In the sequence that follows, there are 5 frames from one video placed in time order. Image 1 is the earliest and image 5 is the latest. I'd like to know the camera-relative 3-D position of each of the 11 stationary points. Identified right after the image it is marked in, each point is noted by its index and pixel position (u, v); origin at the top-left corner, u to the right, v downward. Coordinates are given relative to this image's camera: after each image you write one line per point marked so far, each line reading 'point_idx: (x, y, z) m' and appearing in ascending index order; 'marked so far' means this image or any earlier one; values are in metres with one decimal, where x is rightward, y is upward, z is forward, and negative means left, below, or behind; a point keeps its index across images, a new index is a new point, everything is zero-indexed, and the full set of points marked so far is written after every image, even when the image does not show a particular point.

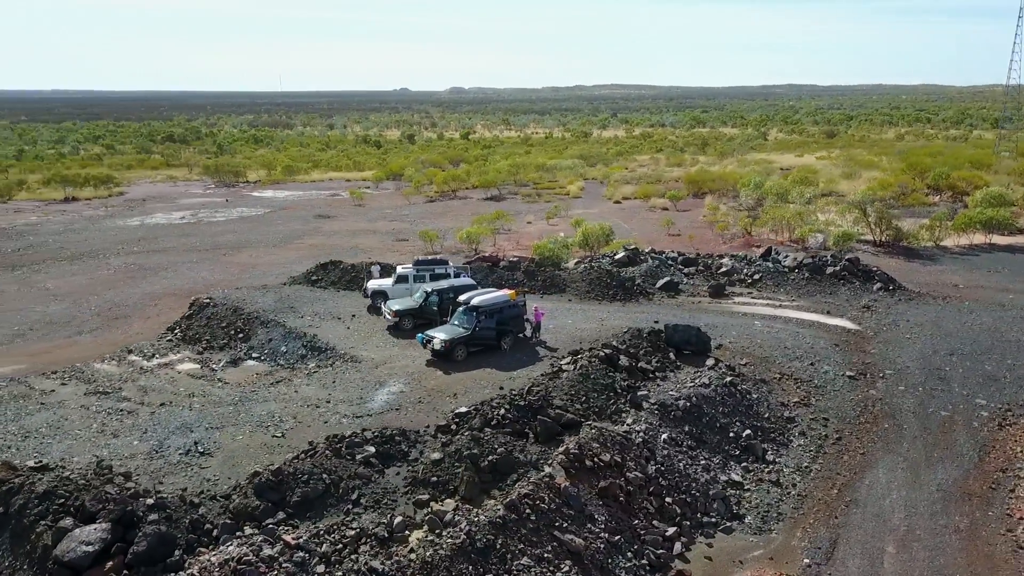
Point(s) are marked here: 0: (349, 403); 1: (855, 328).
0: (-2.9, -2.0, +14.3) m
1: (+8.3, -1.0, +19.6) m
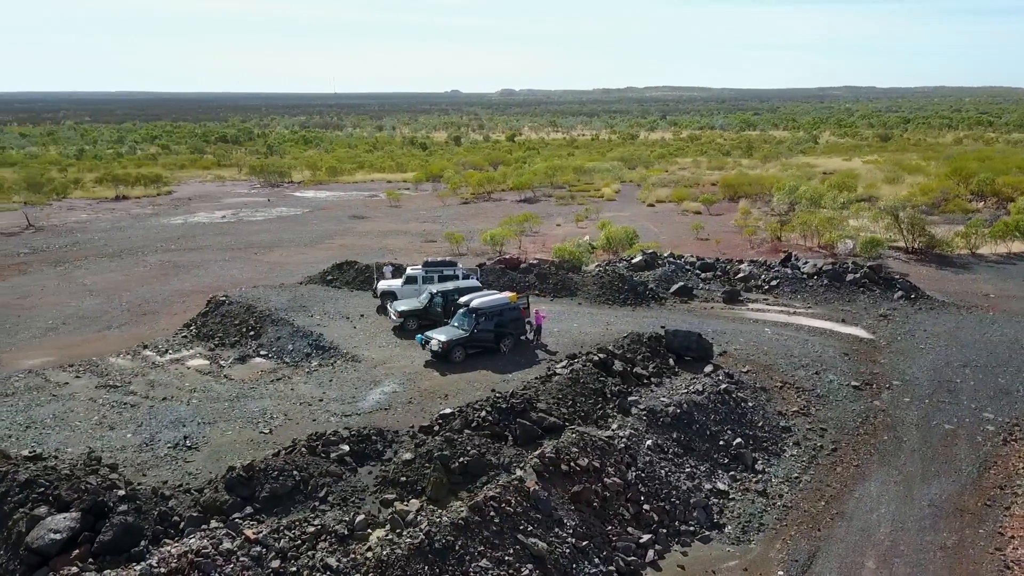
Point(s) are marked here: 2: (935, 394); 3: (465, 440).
0: (-3.1, -2.1, +14.5) m
1: (+8.4, -1.2, +19.1) m
2: (+8.3, -2.1, +15.9) m
3: (-0.7, -2.2, +11.6) m
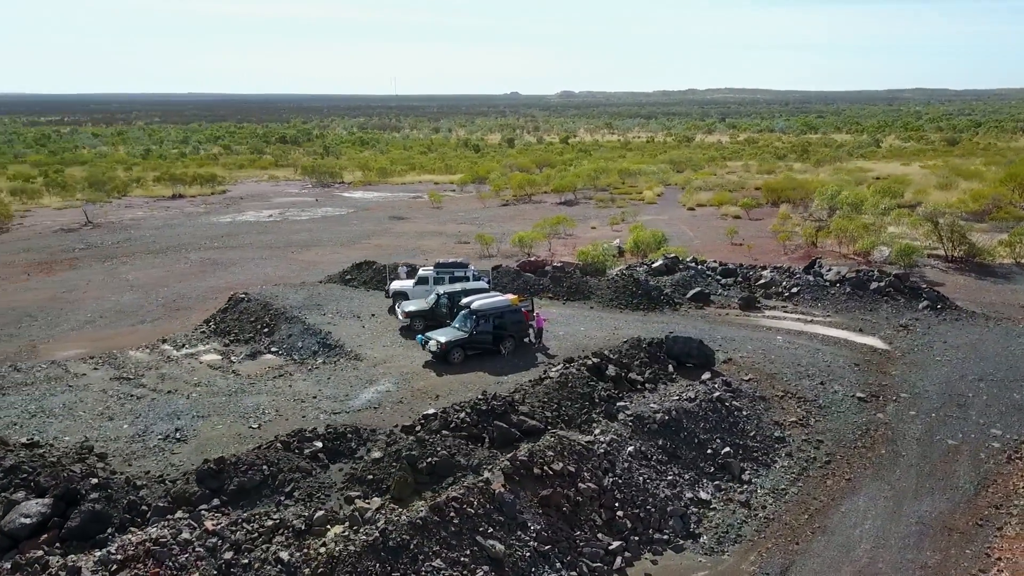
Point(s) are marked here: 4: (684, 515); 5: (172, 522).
0: (-3.3, -2.0, +14.8) m
1: (+8.5, -1.4, +18.6) m
2: (+8.2, -2.3, +15.4) m
3: (-1.1, -2.2, +11.7) m
4: (+2.6, -3.4, +12.2) m
5: (-4.1, -2.8, +9.7) m
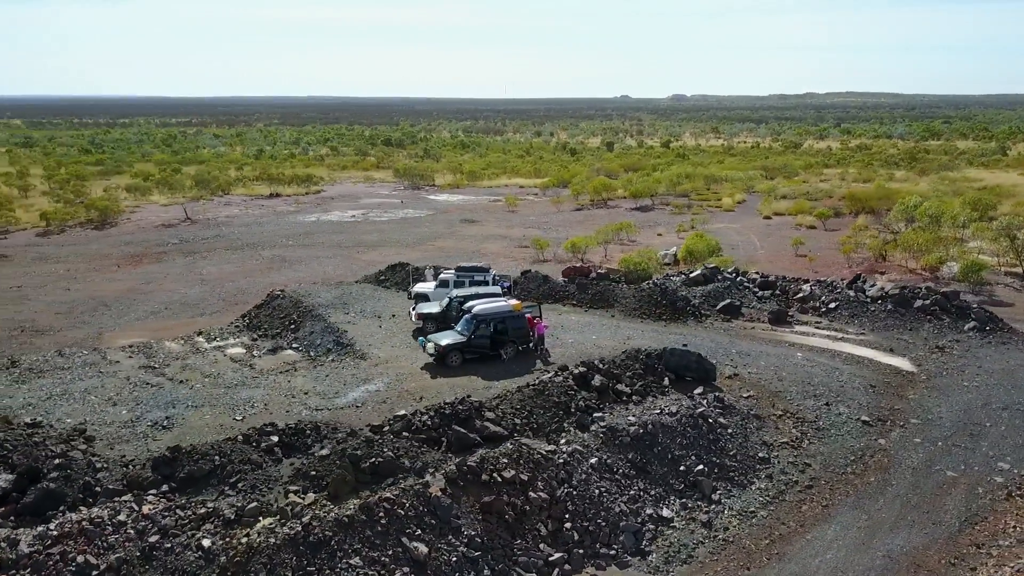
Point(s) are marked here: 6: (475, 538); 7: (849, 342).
0: (-3.6, -2.1, +15.3) m
1: (+8.6, -1.8, +17.6) m
2: (+7.9, -2.7, +14.5) m
3: (-1.8, -2.3, +12.0) m
4: (+1.9, -3.6, +12.0) m
5: (-5.1, -2.8, +10.3) m
6: (-0.5, -3.4, +10.8) m
7: (+8.2, -1.3, +19.6) m
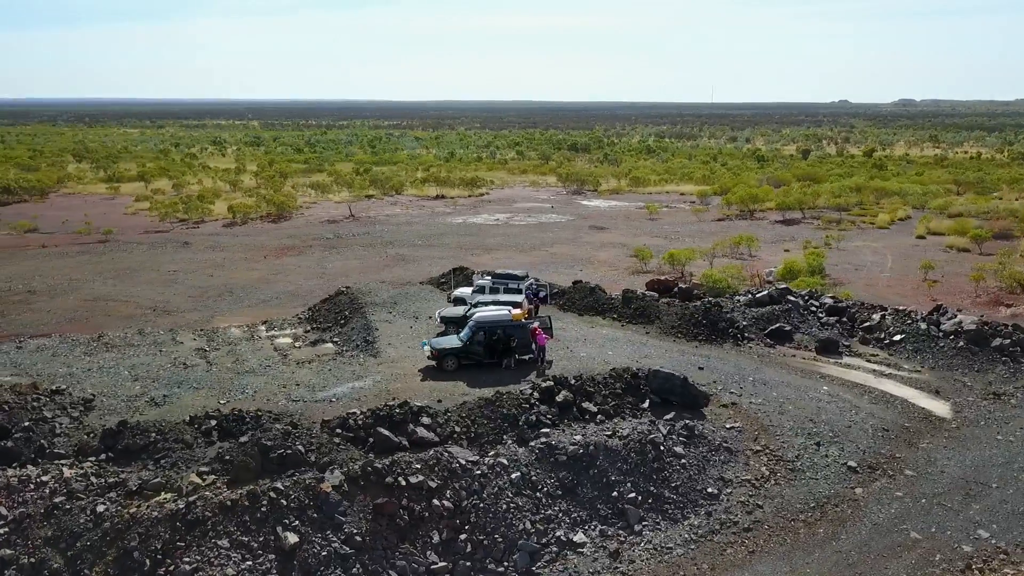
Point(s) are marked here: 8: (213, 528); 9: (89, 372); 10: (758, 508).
0: (-4.1, -2.0, +16.3) m
1: (+8.3, -2.5, +15.6) m
2: (+6.8, -3.3, +12.8) m
3: (-3.1, -2.3, +12.7) m
4: (+0.3, -3.8, +11.8) m
5: (-6.7, -2.6, +11.8) m
6: (-2.2, -3.5, +11.2) m
7: (+8.4, -2.0, +17.7) m
8: (-4.0, -3.2, +10.7) m
9: (-9.1, -1.8, +17.5) m
10: (+3.9, -3.5, +12.8) m
